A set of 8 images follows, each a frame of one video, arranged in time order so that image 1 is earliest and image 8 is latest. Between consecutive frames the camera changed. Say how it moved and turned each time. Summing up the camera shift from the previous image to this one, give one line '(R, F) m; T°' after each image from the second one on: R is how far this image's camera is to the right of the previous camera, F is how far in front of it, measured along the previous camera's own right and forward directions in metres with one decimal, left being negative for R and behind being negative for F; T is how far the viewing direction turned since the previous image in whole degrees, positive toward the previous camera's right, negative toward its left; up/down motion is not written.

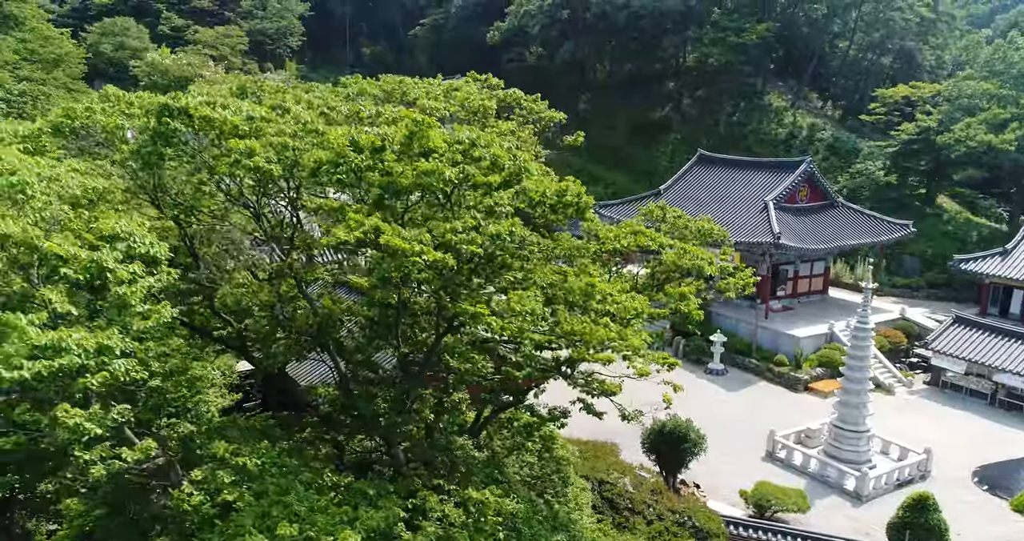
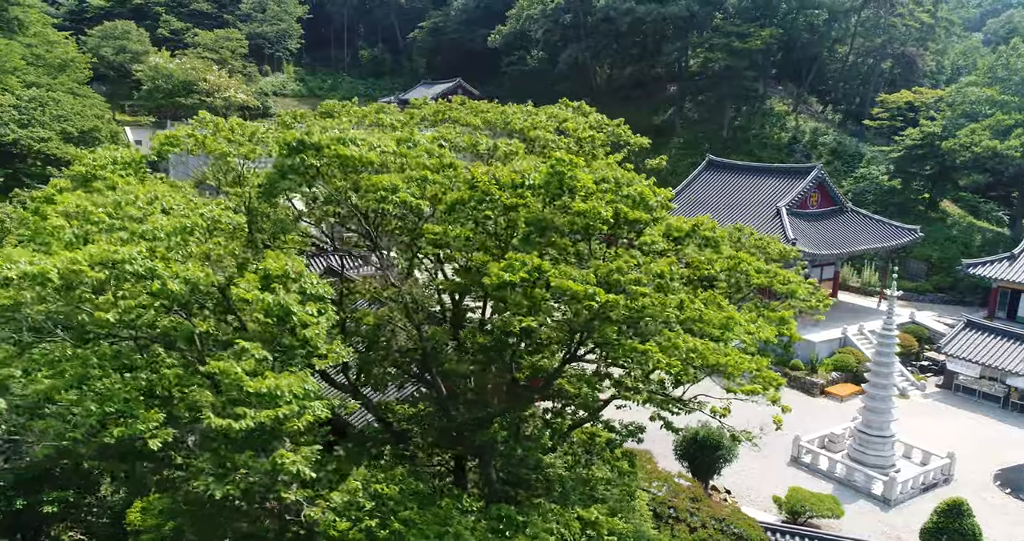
(-0.9, -0.1) m; +1°
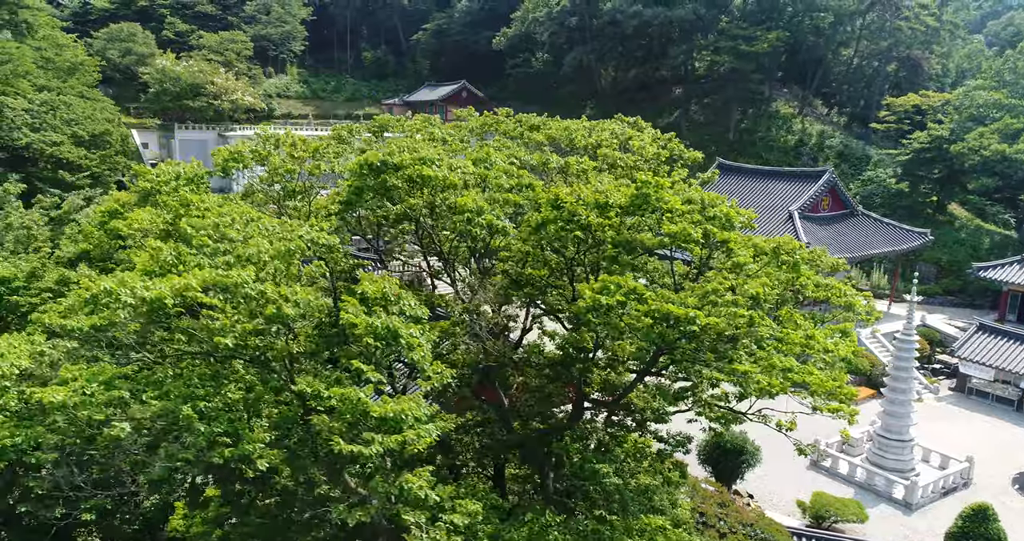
(-0.5, -0.1) m; 0°
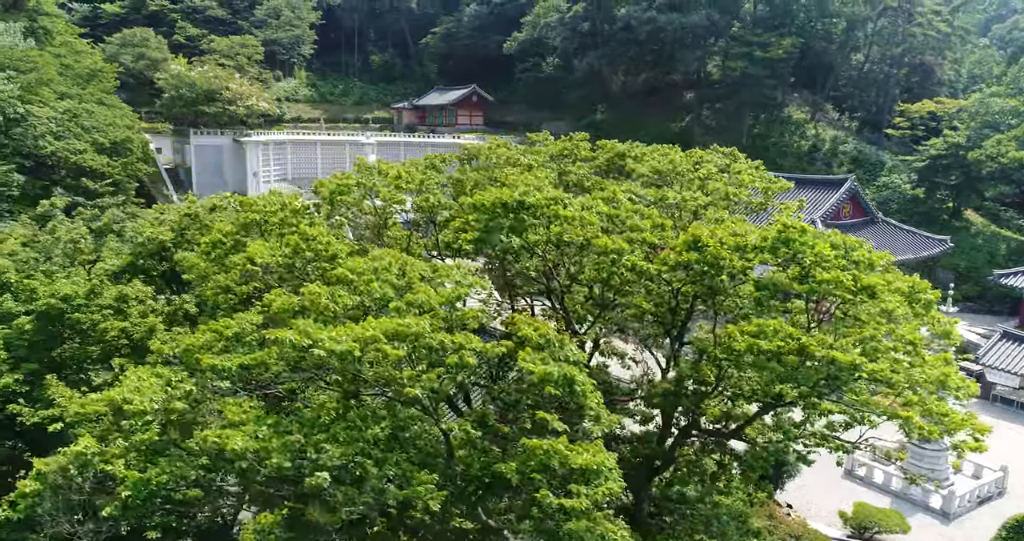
(-0.9, -0.1) m; 0°
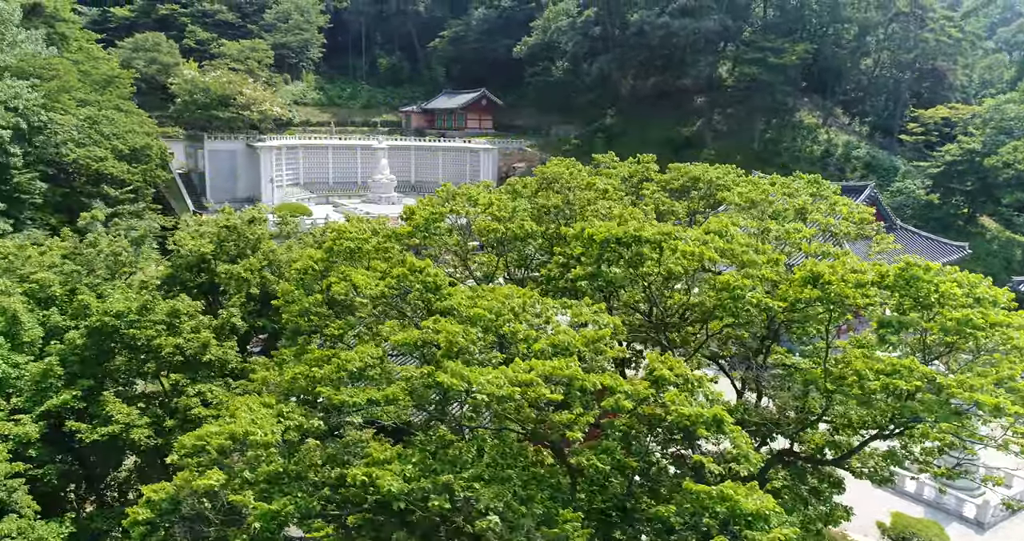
(-0.8, -0.1) m; 0°
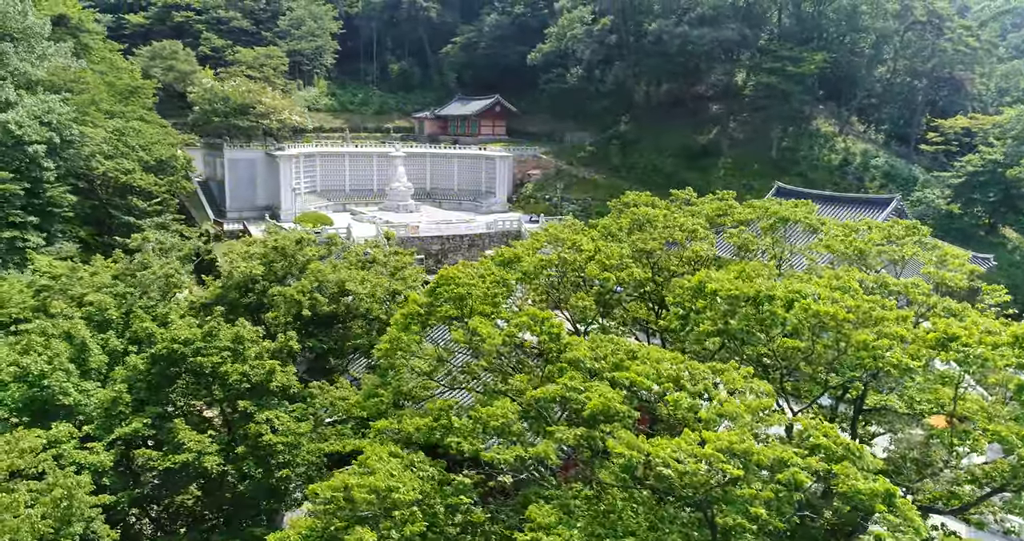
(-1.0, -0.1) m; 0°
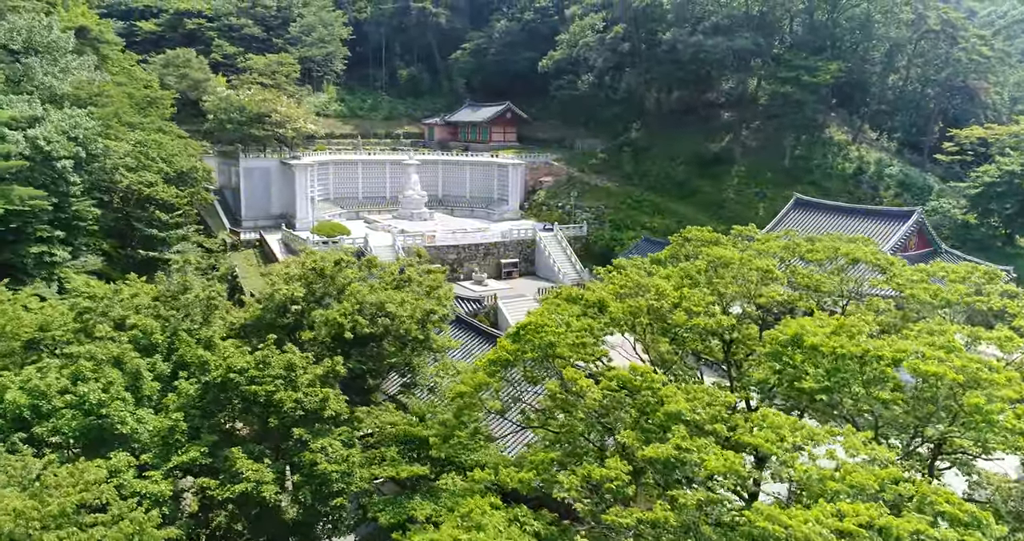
(-0.8, -0.1) m; 0°
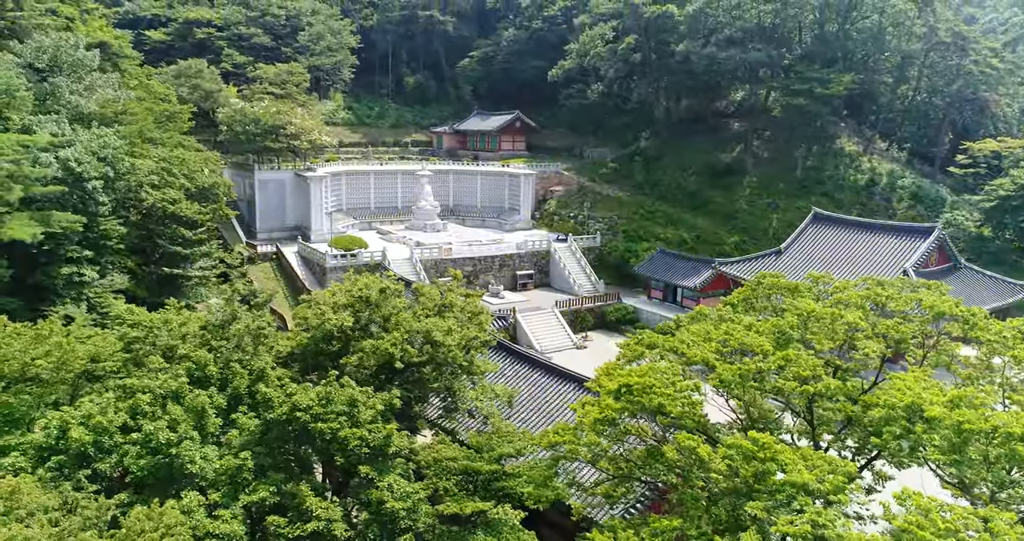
(-1.1, -0.1) m; 0°
